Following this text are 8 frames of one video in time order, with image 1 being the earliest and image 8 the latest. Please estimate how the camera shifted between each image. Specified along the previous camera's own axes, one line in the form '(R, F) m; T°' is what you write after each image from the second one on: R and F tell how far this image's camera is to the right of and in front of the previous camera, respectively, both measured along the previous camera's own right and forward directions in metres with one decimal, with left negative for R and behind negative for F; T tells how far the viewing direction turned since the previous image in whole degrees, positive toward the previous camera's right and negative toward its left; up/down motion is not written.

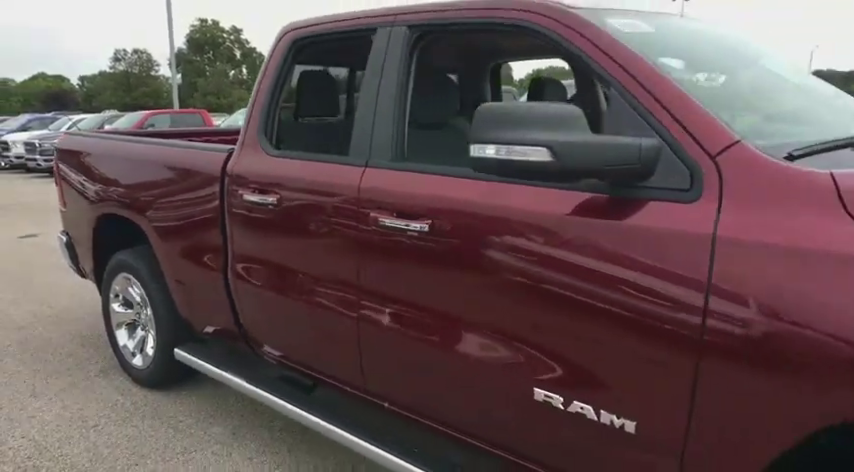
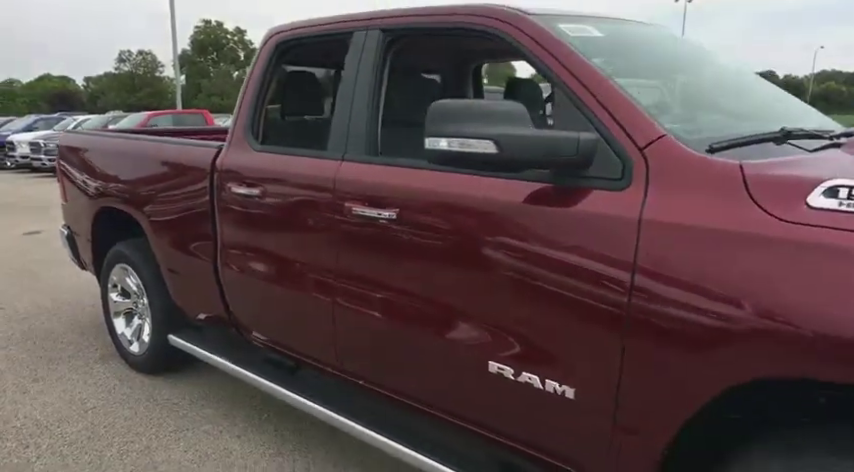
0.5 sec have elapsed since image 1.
(+0.1, -0.2) m; 0°
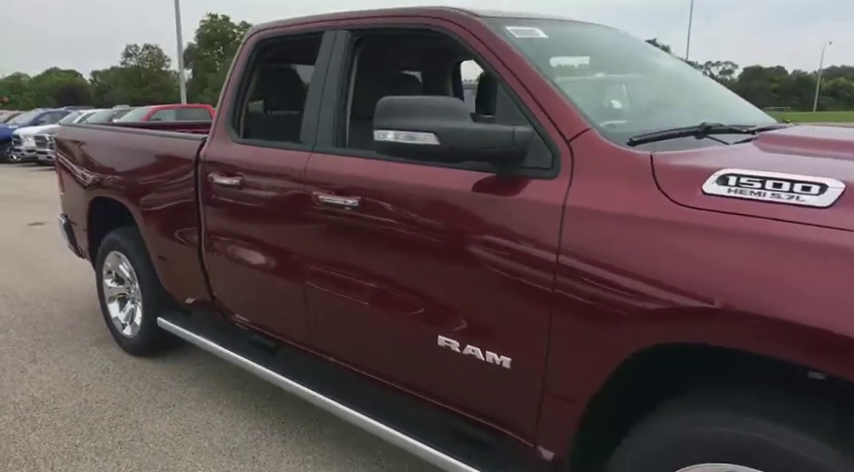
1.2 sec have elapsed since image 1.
(+0.2, -0.2) m; -1°
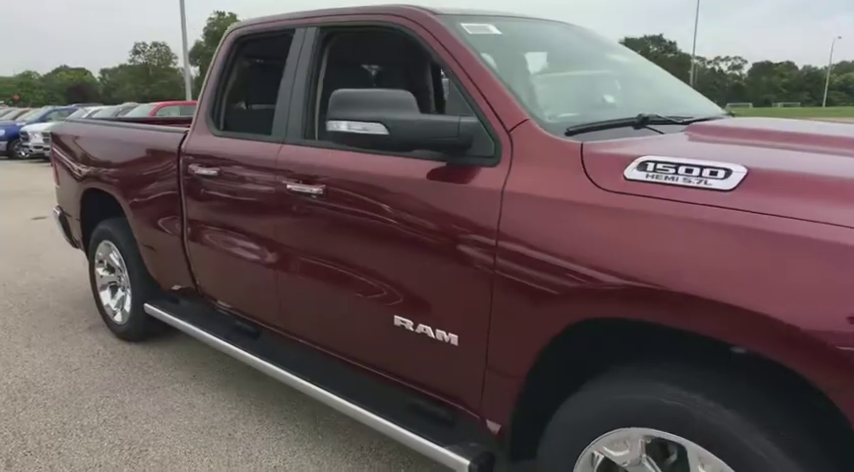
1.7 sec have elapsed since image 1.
(+0.2, -0.1) m; -1°
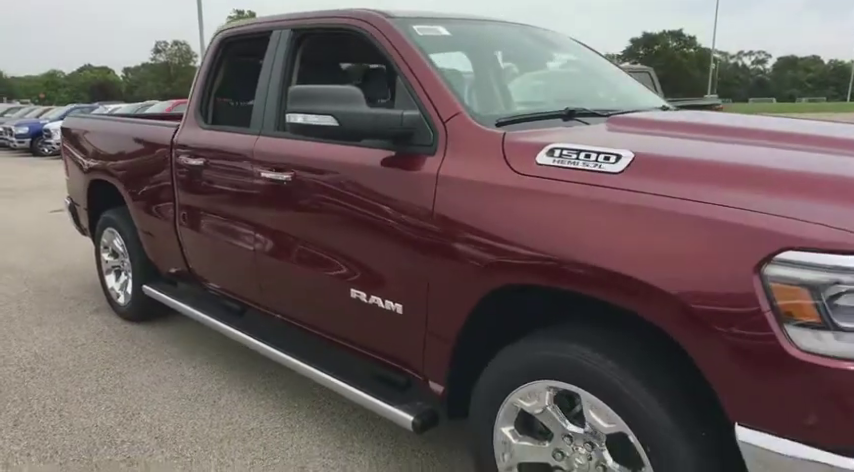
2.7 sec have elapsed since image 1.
(+0.3, -0.3) m; -2°
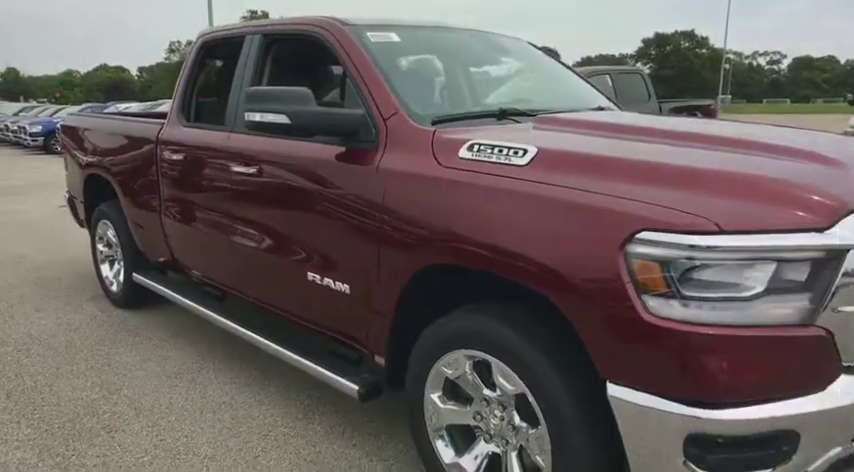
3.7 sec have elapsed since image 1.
(+0.3, -0.2) m; -1°
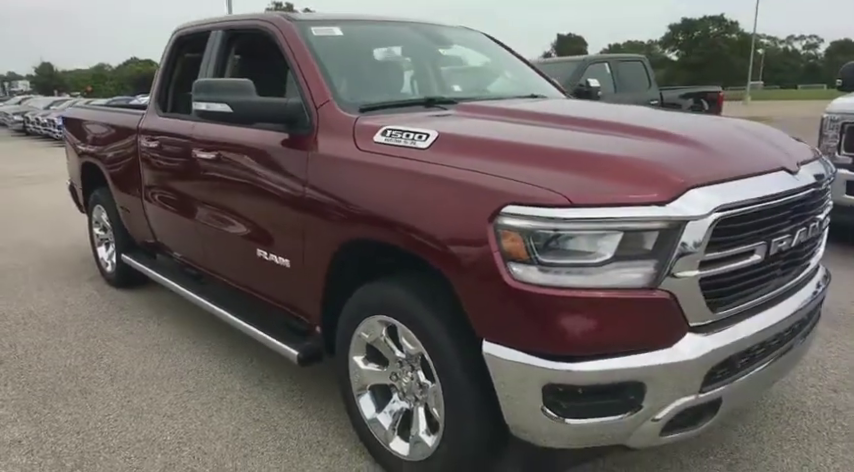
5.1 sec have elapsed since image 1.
(+0.4, -0.2) m; -2°
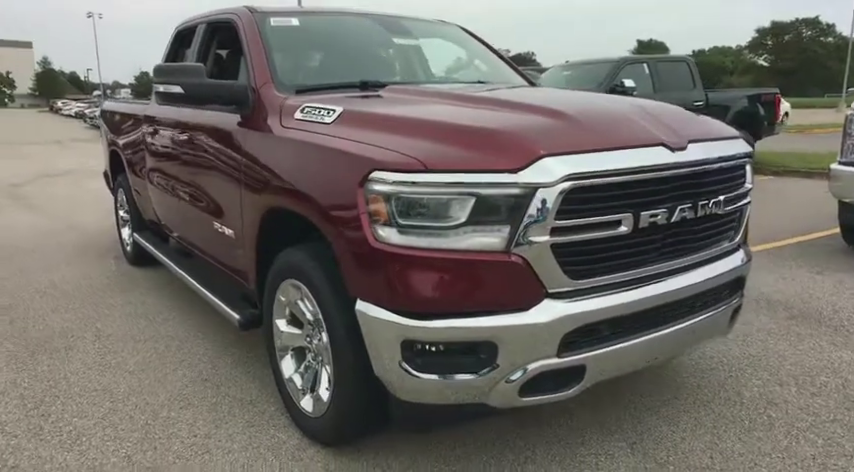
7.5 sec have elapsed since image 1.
(+0.7, -0.1) m; -7°
